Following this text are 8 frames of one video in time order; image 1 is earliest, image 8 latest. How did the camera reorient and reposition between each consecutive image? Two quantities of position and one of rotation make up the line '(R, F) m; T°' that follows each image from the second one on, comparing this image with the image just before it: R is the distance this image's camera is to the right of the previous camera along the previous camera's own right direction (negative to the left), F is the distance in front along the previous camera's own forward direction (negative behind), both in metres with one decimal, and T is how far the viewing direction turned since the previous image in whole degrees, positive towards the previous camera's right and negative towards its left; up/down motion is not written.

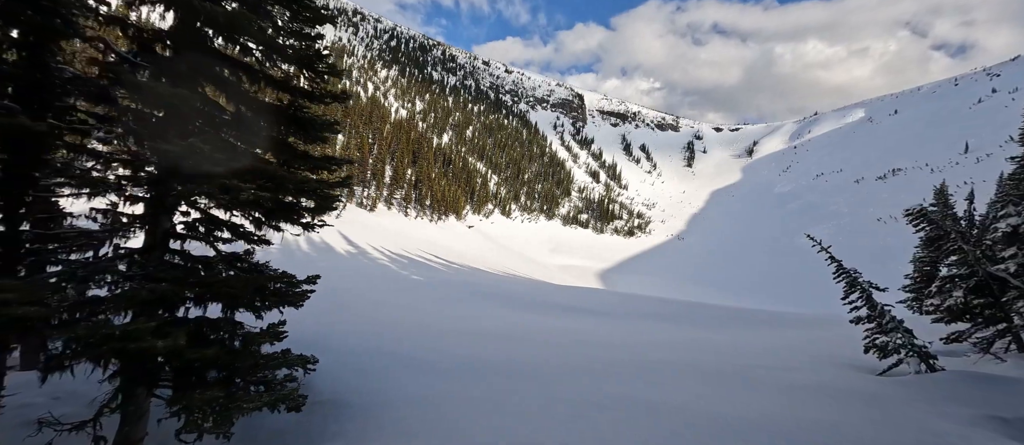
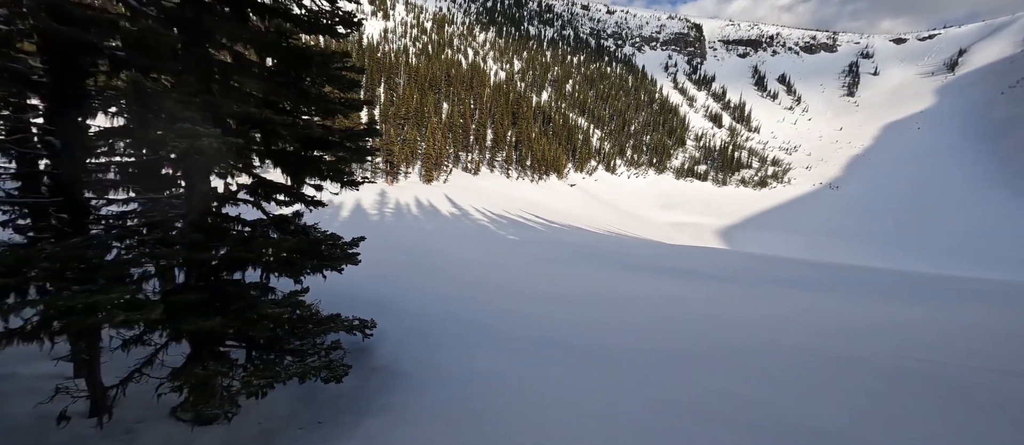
(+0.2, +0.5) m; -15°
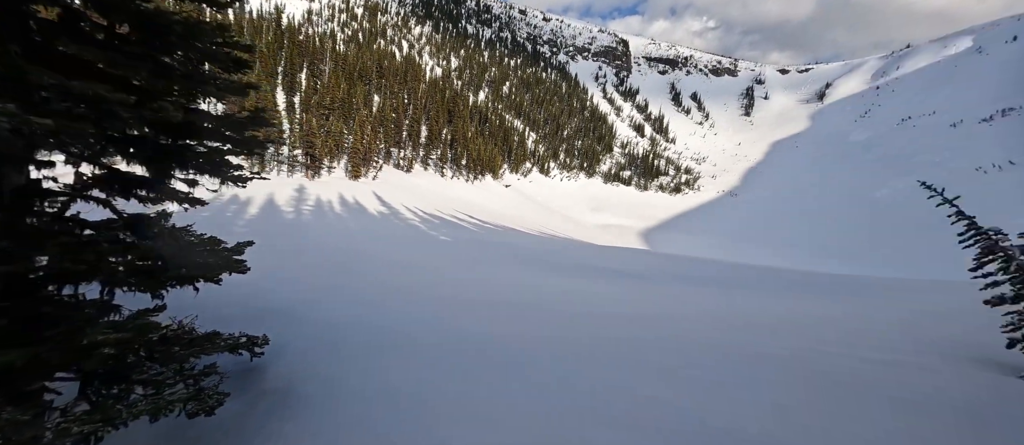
(+0.1, +0.1) m; +9°
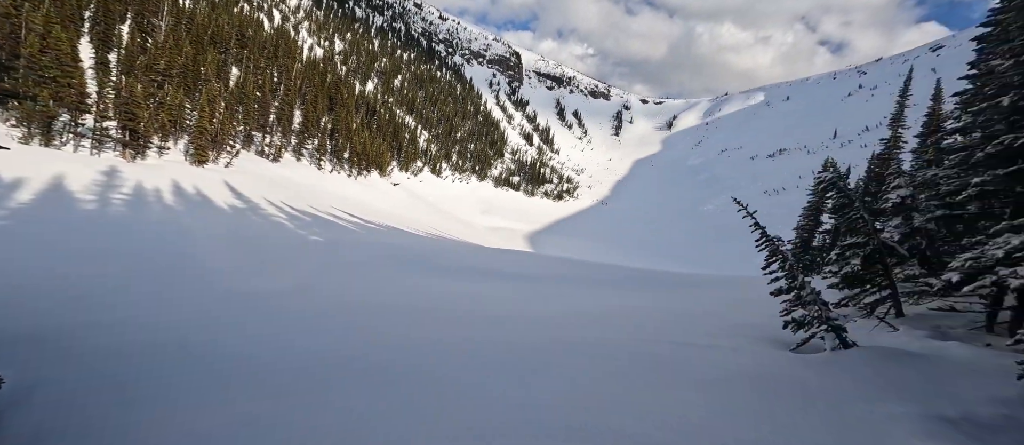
(+0.1, +0.2) m; +15°
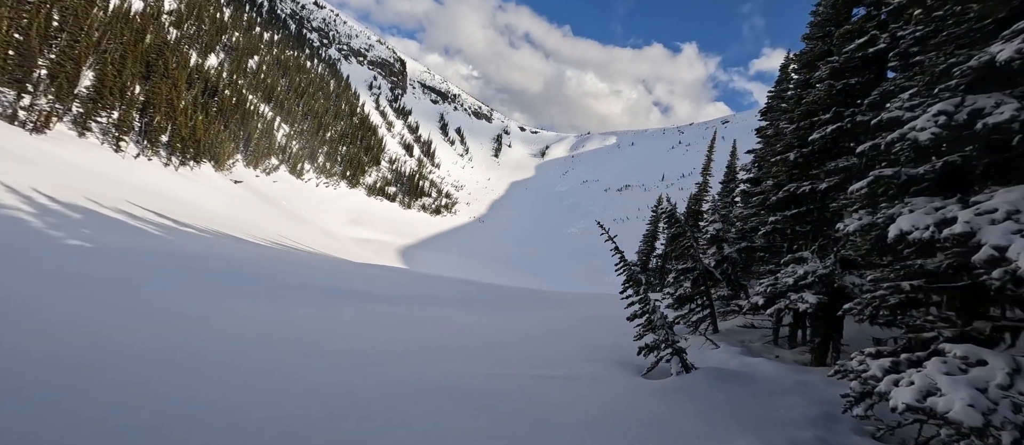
(+0.5, +1.0) m; +17°
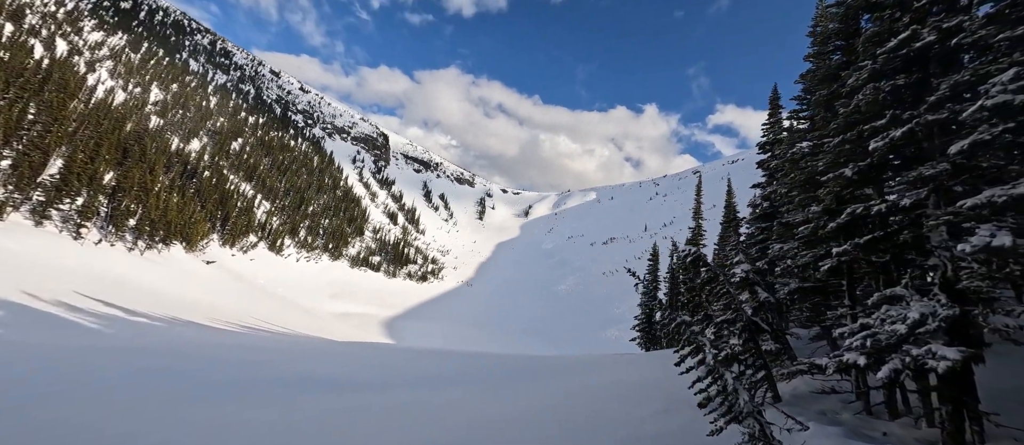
(-0.4, +2.2) m; +2°
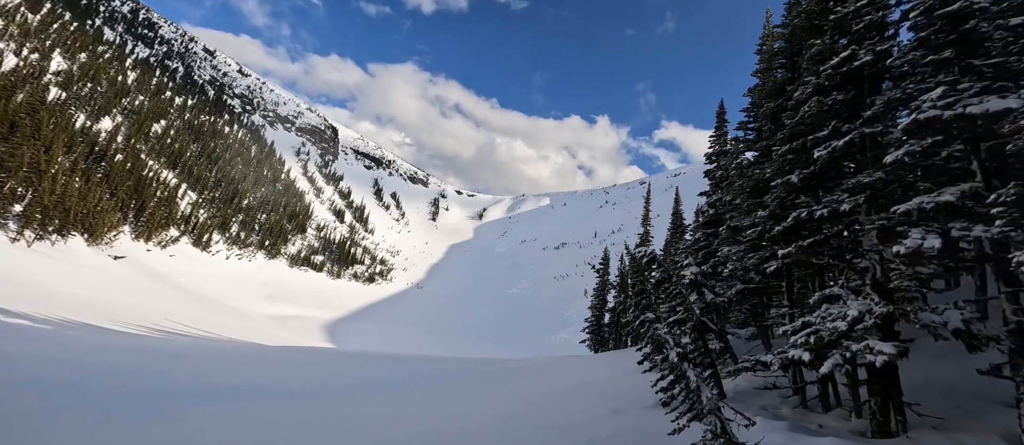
(+0.2, +0.8) m; +6°
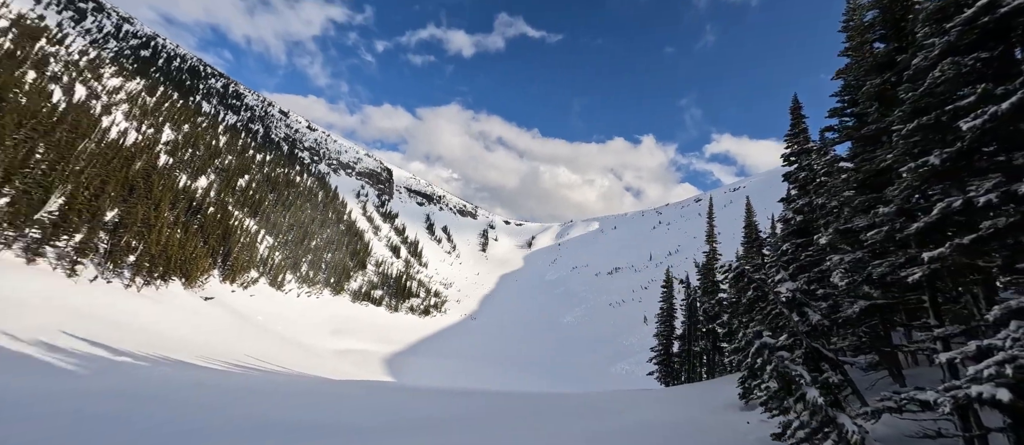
(-0.9, +0.3) m; -6°
